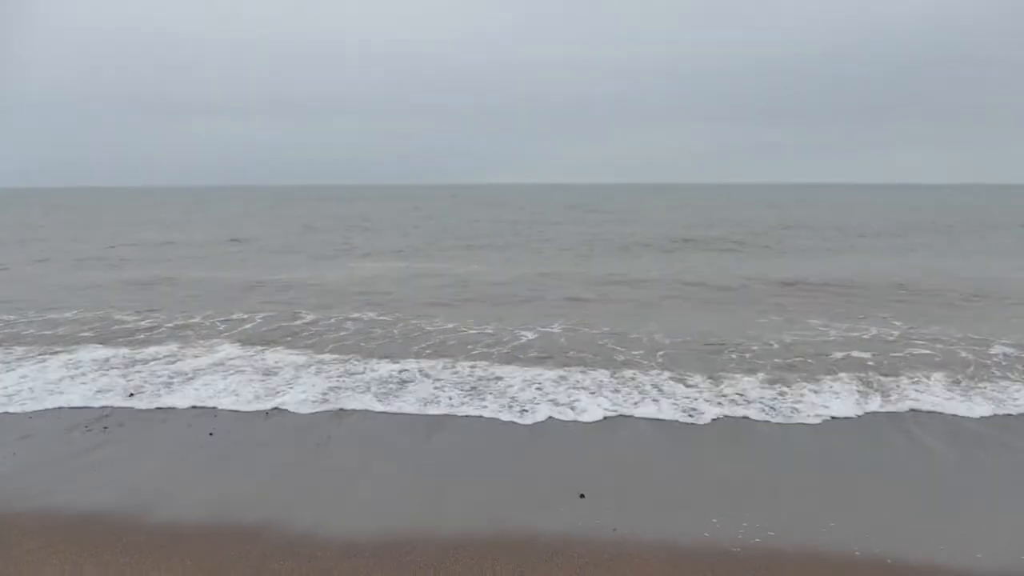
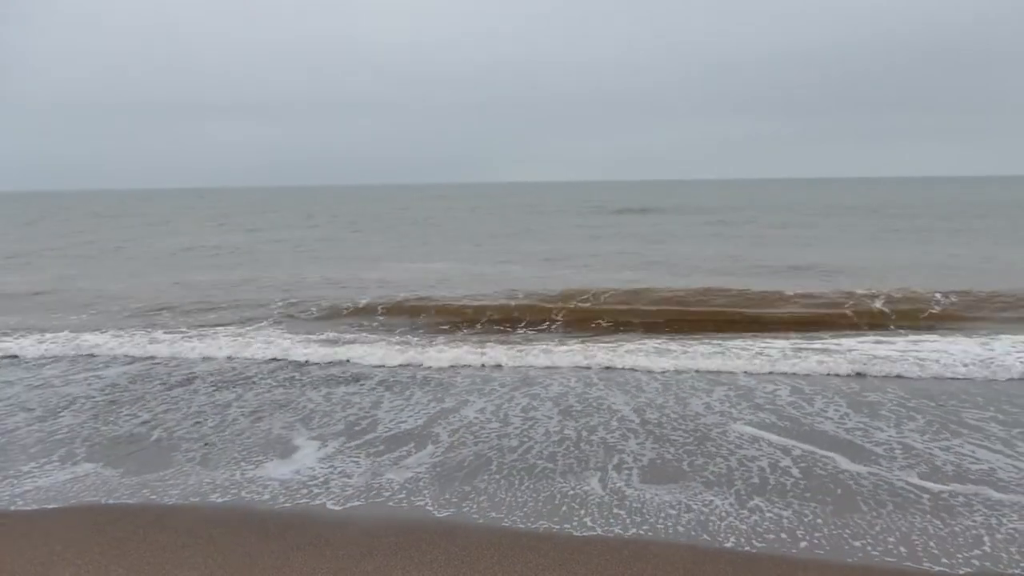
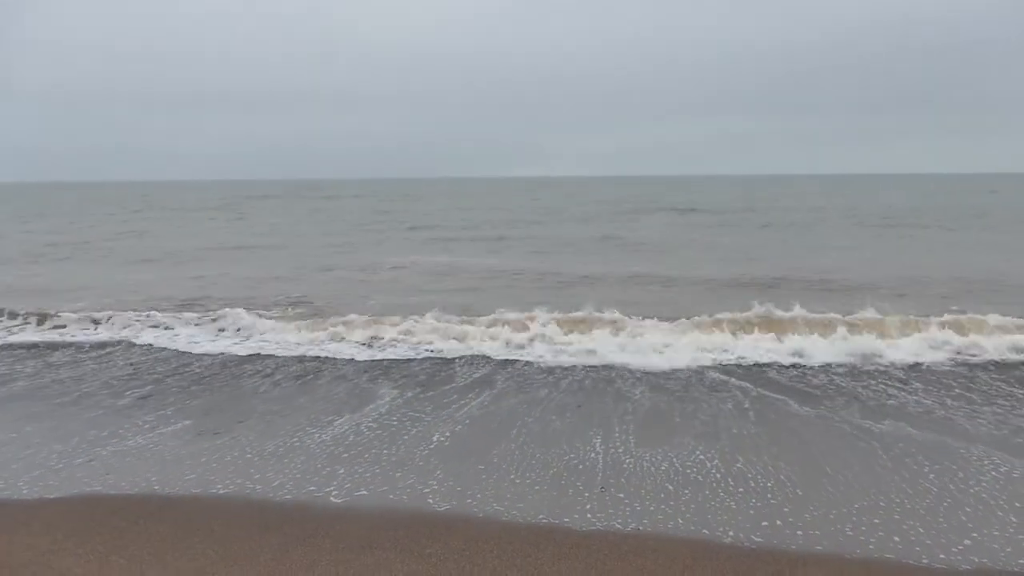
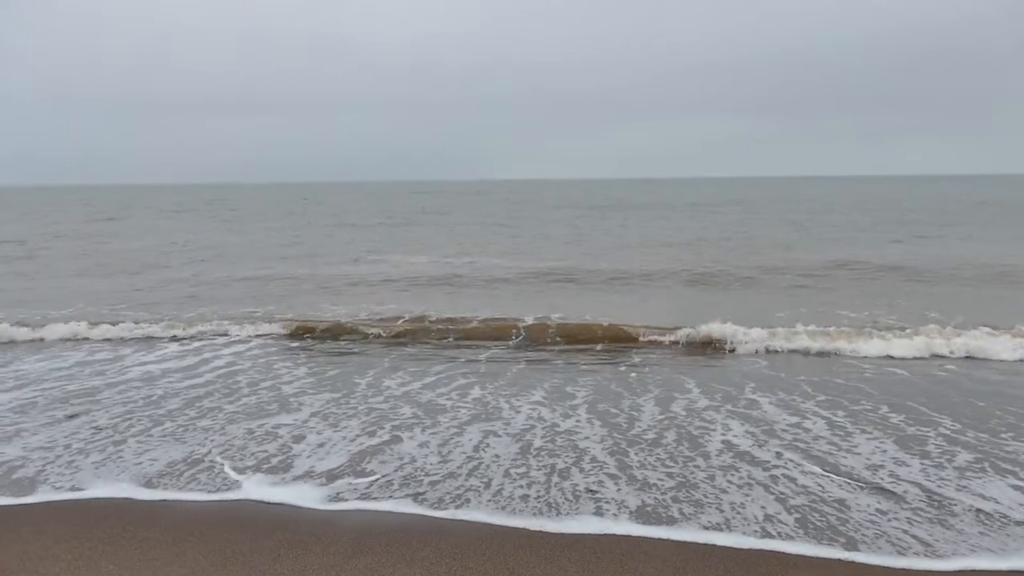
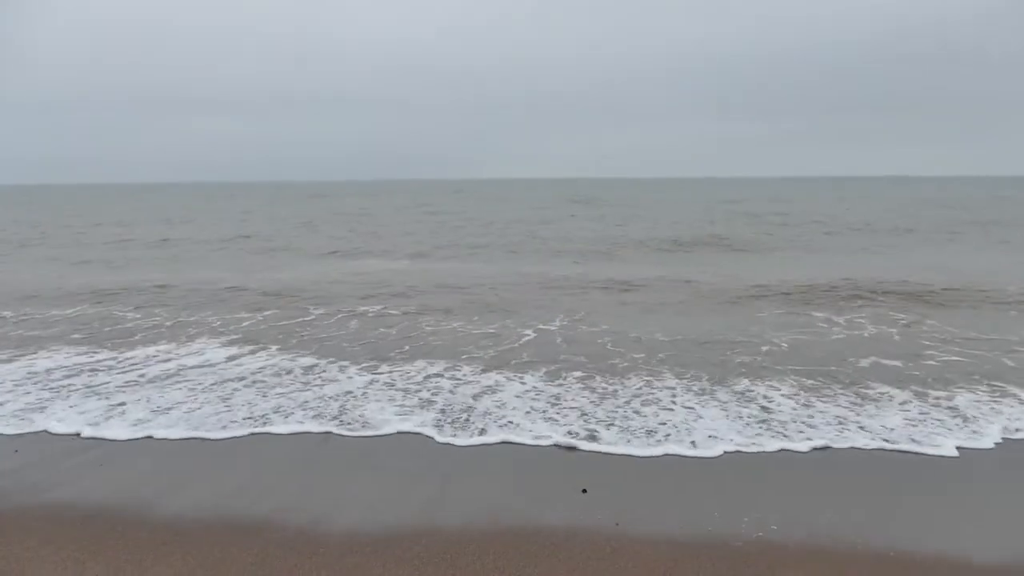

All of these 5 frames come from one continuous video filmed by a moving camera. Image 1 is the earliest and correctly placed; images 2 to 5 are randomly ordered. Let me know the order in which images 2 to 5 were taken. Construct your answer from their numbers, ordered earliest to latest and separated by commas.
5, 4, 2, 3
